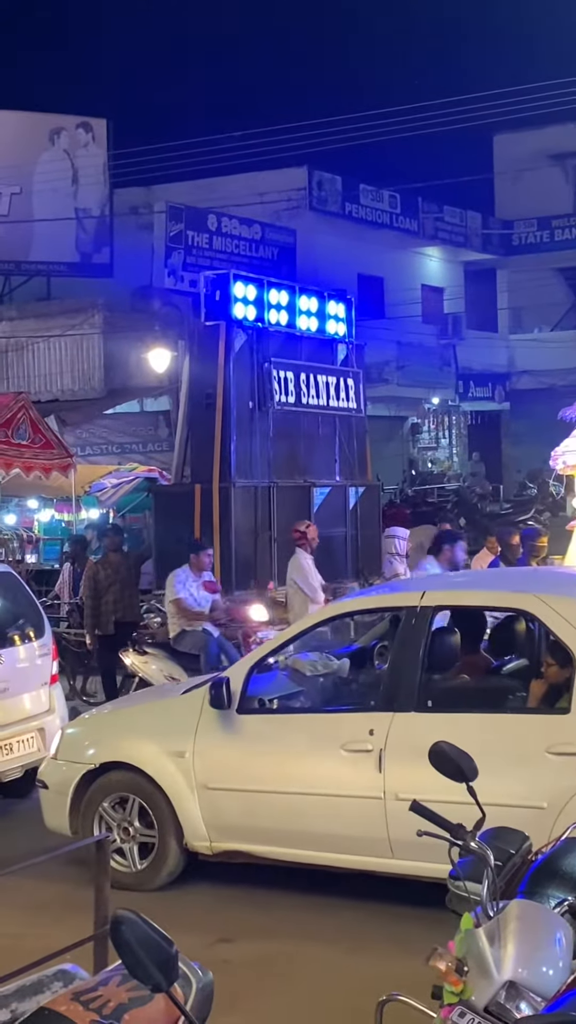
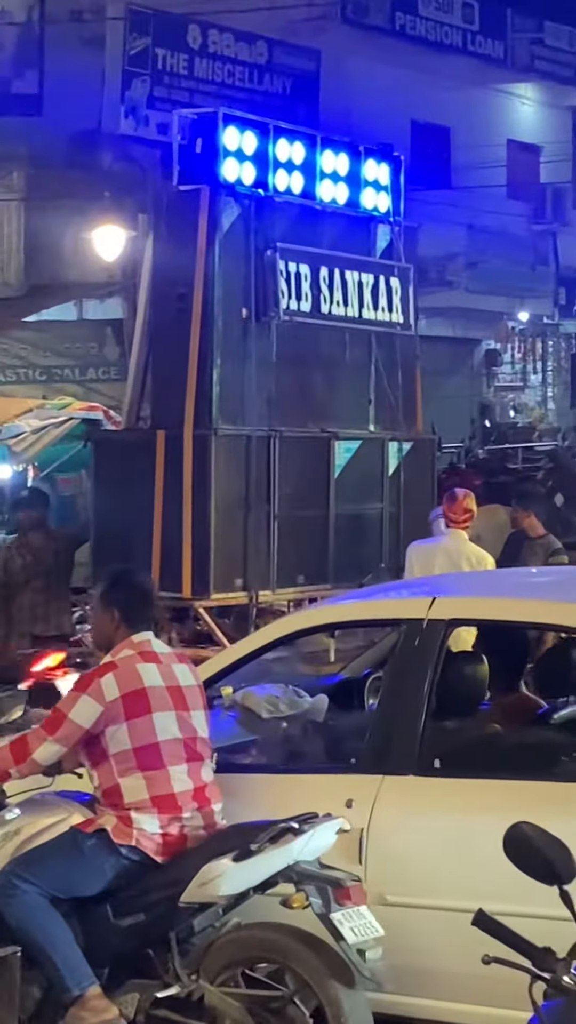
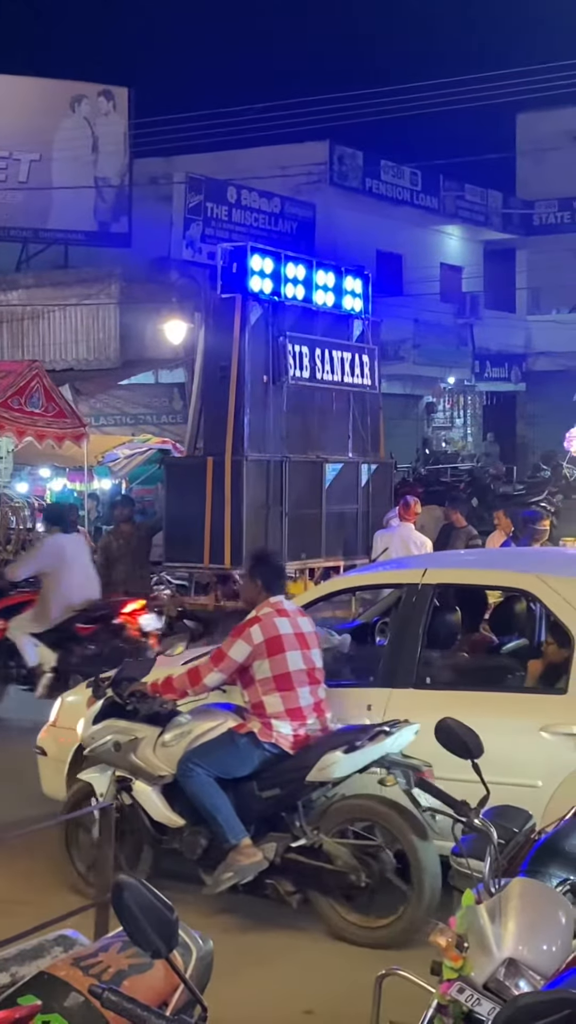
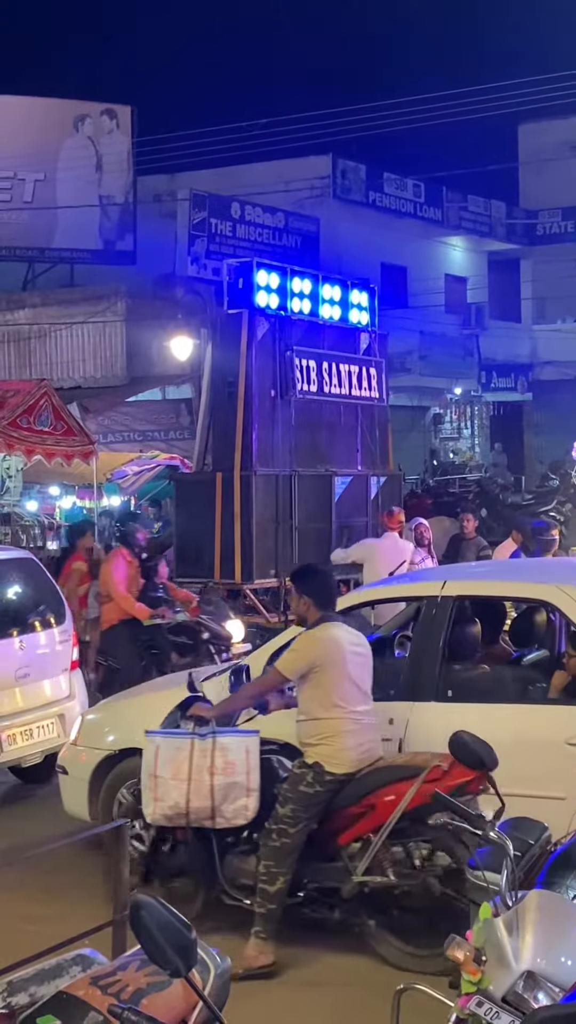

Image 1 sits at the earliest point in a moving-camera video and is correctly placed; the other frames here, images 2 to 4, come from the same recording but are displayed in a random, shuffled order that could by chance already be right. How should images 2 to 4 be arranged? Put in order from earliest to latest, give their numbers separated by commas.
4, 3, 2
